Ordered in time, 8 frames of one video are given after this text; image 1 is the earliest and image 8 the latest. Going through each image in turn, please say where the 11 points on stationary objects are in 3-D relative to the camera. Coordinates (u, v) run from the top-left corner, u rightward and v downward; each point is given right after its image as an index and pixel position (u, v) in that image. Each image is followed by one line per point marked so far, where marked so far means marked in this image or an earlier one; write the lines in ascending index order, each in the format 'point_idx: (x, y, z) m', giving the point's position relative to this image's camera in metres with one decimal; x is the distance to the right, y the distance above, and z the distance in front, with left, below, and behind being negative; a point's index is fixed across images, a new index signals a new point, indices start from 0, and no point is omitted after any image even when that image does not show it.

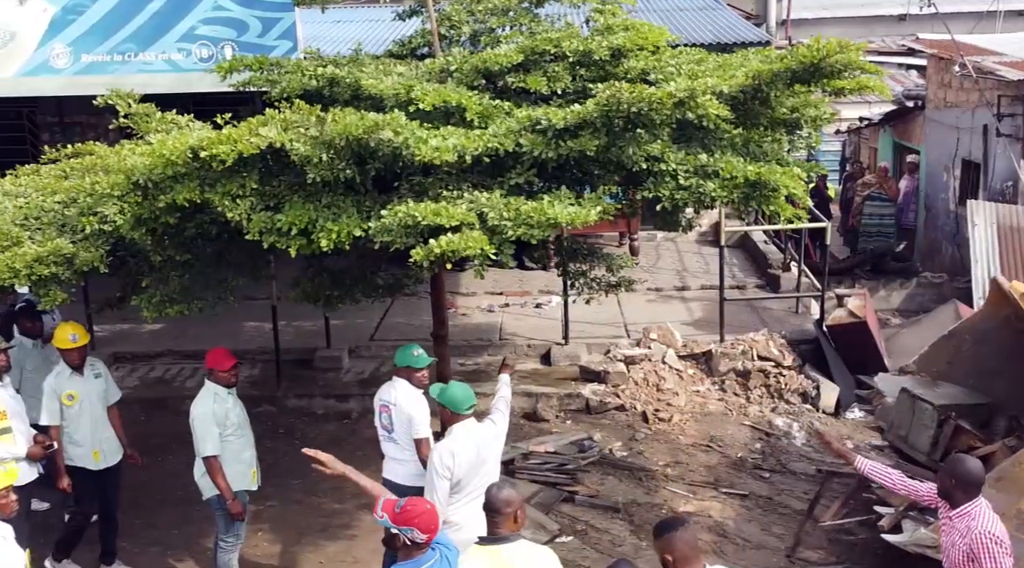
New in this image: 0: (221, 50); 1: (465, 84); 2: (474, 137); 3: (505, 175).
0: (-2.5, +2.0, +8.9) m
1: (-0.3, +1.4, +7.1) m
2: (-0.2, +0.7, +4.9) m
3: (0.0, +0.5, +5.1) m
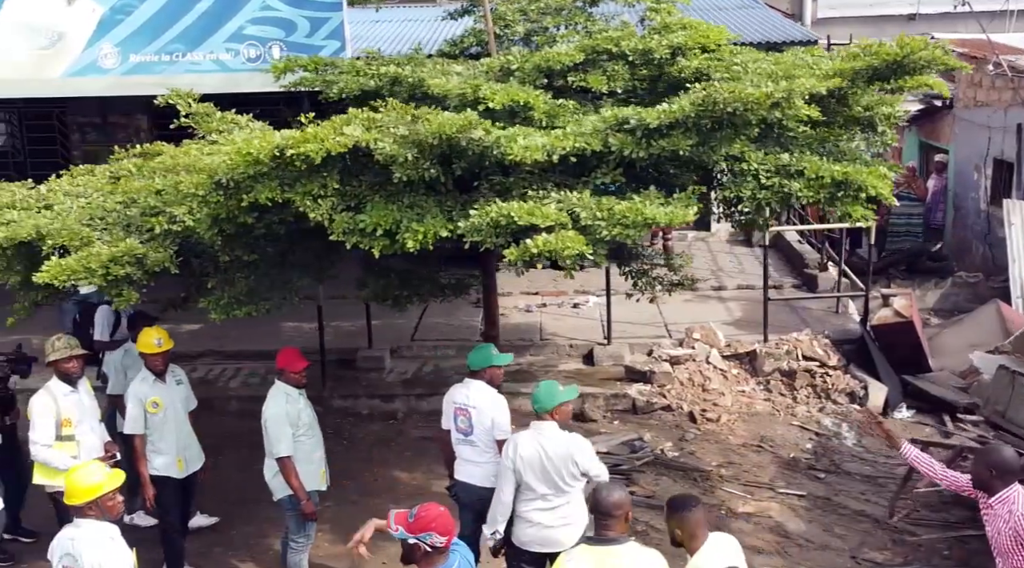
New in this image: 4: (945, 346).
0: (-2.1, +2.0, +8.8) m
1: (+0.1, +1.4, +7.0) m
2: (+0.3, +0.7, +4.9) m
3: (+0.4, +0.5, +5.1) m
4: (+4.3, -0.6, +10.3) m
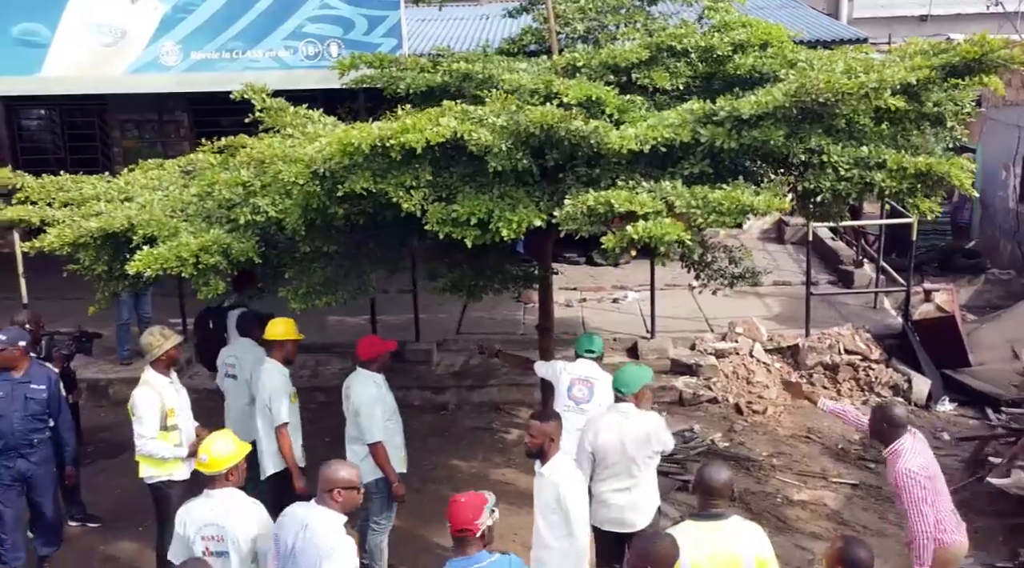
0: (-1.6, +2.1, +9.0) m
1: (+0.6, +1.4, +7.2) m
2: (+0.7, +0.8, +5.0) m
3: (+0.8, +0.6, +5.3) m
4: (+4.8, -0.6, +10.4) m
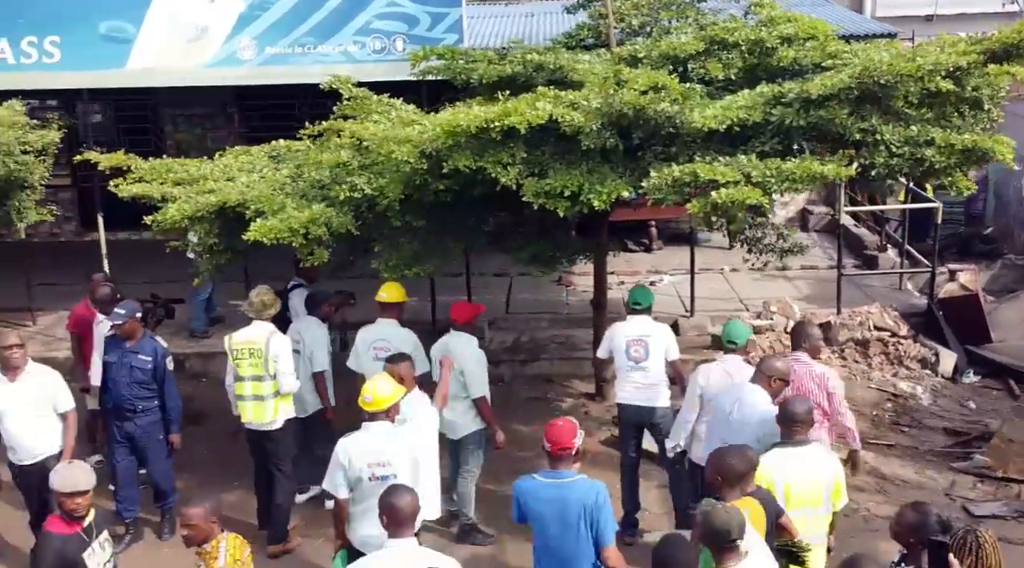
0: (-1.1, +2.3, +9.7) m
1: (+1.1, +1.6, +7.9) m
2: (+1.2, +1.0, +5.7) m
3: (+1.4, +0.8, +5.9) m
4: (+5.3, -0.4, +11.0) m
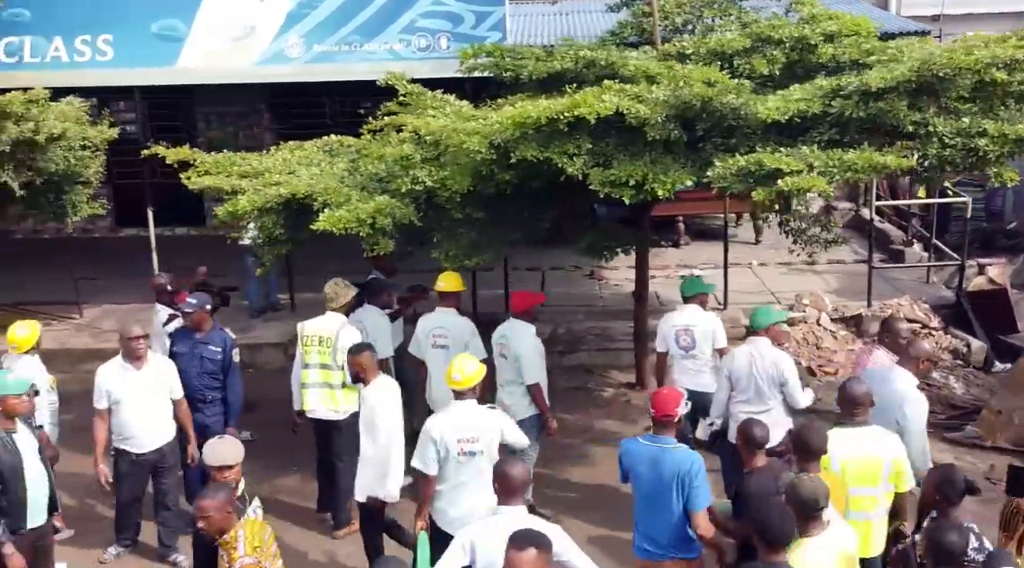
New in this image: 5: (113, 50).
0: (-0.7, +2.4, +9.9) m
1: (+1.5, +1.7, +8.1) m
2: (+1.6, +1.0, +5.9) m
3: (+1.8, +0.9, +6.1) m
4: (+5.7, -0.3, +11.3) m
5: (-3.8, +2.2, +9.9) m
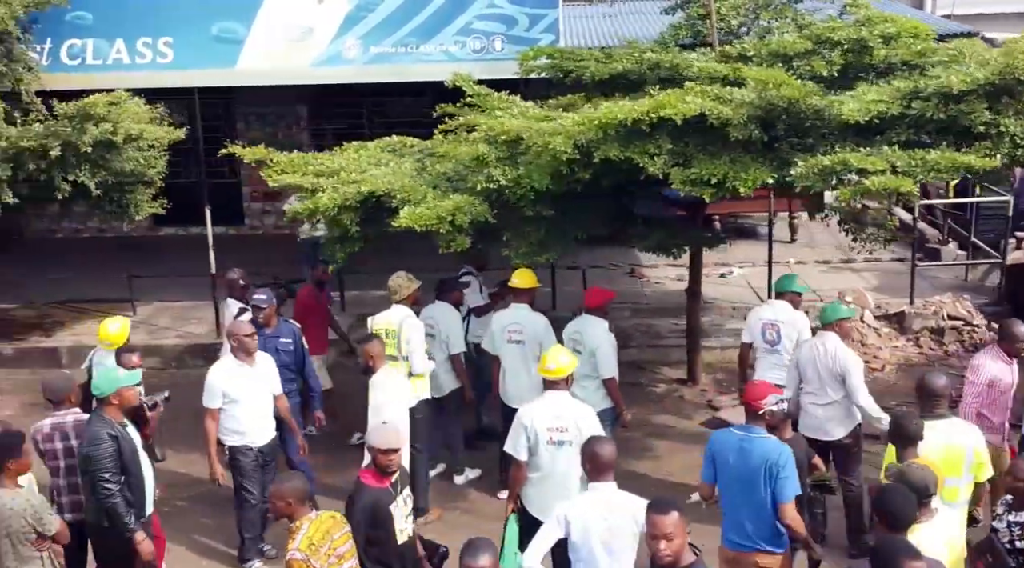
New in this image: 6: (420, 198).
0: (-0.2, +2.4, +10.1) m
1: (+2.0, +1.7, +8.3) m
2: (+2.1, +1.1, +6.1) m
3: (+2.3, +0.9, +6.3) m
4: (+6.3, -0.3, +11.4) m
5: (-3.3, +2.3, +10.0) m
6: (-0.7, +0.6, +7.3) m
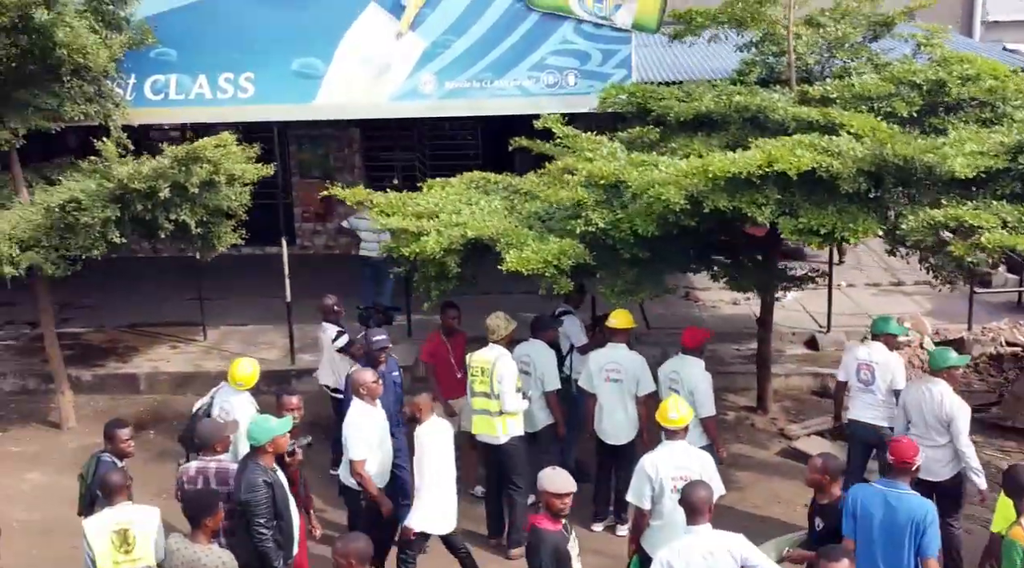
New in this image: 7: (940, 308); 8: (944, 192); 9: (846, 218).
0: (+0.5, +2.1, +10.3) m
1: (+2.7, +1.4, +8.5) m
2: (+2.9, +0.8, +6.3) m
3: (+3.0, +0.6, +6.5) m
4: (+7.0, -0.6, +11.6) m
5: (-2.6, +2.0, +10.3) m
6: (+0.1, +0.3, +7.5) m
7: (+5.2, -0.3, +12.5) m
8: (+2.7, +0.6, +6.5) m
9: (+2.1, +0.4, +6.5) m
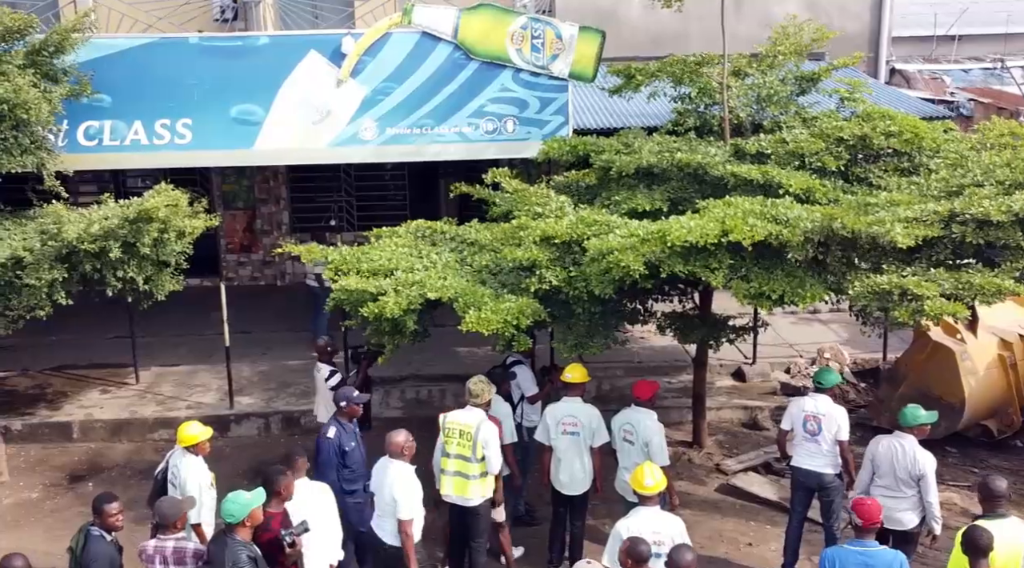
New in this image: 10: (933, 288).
0: (-0.1, +1.6, +10.5) m
1: (+2.3, +1.0, +8.9) m
2: (+2.6, +0.4, +6.7) m
3: (+2.8, +0.2, +7.0) m
4: (+6.2, -0.9, +12.5) m
5: (-3.2, +1.5, +10.2) m
6: (-0.2, -0.1, +7.7) m
7: (+4.4, -0.7, +13.1) m
8: (+2.5, +0.2, +6.9) m
9: (+1.9, 0.0, +6.9) m
10: (+2.6, 0.0, +6.4) m
